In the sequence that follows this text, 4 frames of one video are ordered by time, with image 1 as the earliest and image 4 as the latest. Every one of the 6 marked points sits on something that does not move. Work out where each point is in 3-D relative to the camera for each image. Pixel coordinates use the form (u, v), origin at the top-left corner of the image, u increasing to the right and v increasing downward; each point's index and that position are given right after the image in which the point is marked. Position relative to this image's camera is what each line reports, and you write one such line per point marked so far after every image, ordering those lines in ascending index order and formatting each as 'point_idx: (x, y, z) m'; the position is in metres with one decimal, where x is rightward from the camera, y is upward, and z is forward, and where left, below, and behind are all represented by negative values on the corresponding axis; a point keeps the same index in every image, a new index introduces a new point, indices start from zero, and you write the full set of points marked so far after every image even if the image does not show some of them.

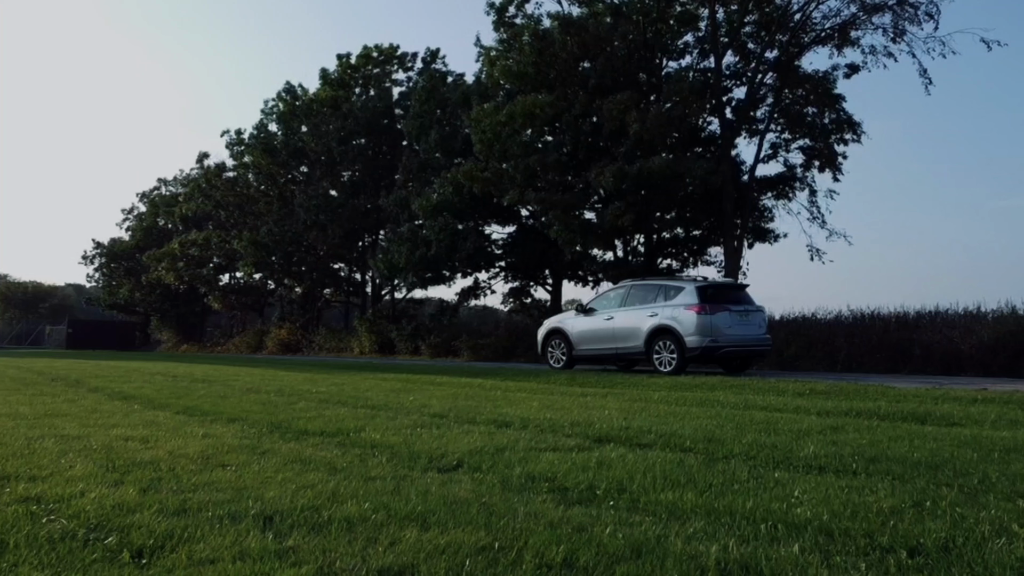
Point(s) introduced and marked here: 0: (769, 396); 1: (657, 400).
0: (+3.2, -1.4, +12.0) m
1: (+1.8, -1.4, +11.7) m
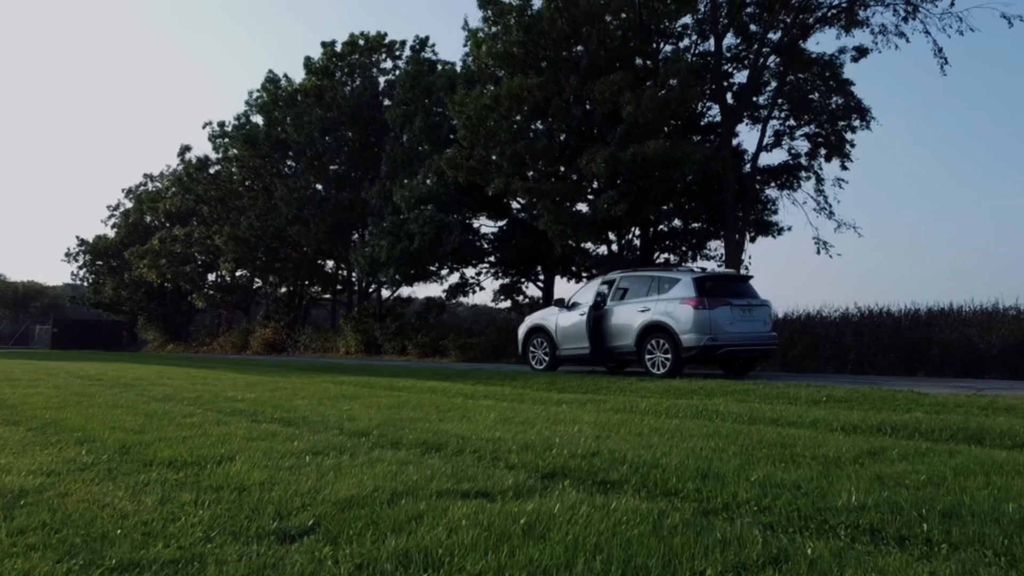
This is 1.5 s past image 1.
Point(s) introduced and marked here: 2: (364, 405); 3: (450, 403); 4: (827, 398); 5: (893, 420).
0: (+2.8, -1.2, +10.0) m
1: (+1.3, -1.3, +9.7) m
2: (-1.6, -1.3, +10.2) m
3: (-0.7, -1.3, +10.6) m
4: (+3.5, -1.2, +10.5) m
5: (+3.3, -1.2, +8.3) m
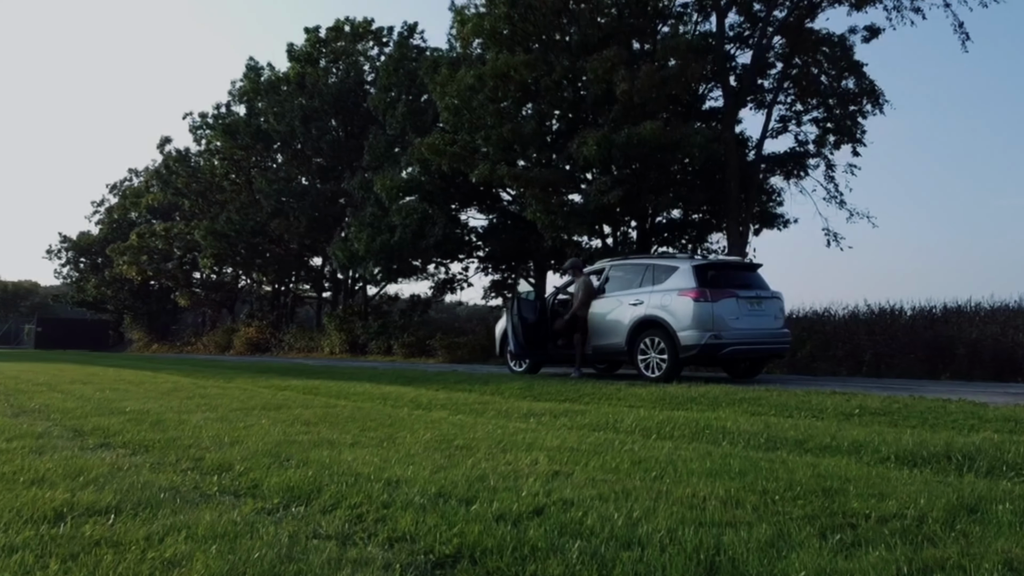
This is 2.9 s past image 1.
0: (+2.4, -1.1, +7.9) m
1: (+0.9, -1.1, +7.5) m
2: (-2.0, -1.1, +8.1) m
3: (-1.1, -1.2, +8.5) m
4: (+3.1, -1.1, +8.4) m
5: (+2.9, -1.0, +6.1) m
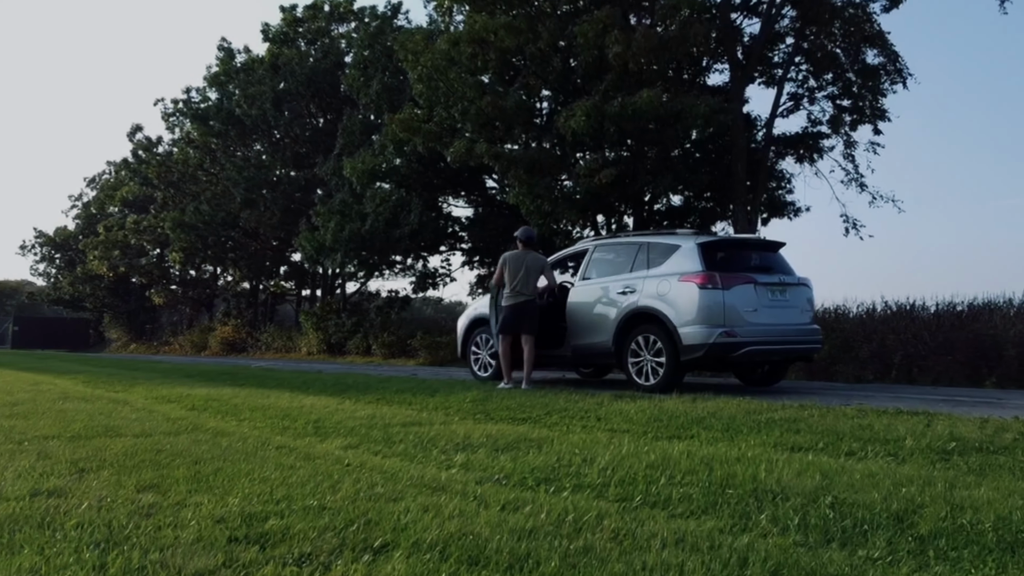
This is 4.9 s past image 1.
0: (+1.9, -0.9, +4.9) m
1: (+0.4, -0.9, +4.6) m
2: (-2.5, -0.9, +5.2) m
3: (-1.6, -1.0, +5.6) m
4: (+2.6, -0.9, +5.5) m
5: (+2.4, -0.8, +3.2) m
